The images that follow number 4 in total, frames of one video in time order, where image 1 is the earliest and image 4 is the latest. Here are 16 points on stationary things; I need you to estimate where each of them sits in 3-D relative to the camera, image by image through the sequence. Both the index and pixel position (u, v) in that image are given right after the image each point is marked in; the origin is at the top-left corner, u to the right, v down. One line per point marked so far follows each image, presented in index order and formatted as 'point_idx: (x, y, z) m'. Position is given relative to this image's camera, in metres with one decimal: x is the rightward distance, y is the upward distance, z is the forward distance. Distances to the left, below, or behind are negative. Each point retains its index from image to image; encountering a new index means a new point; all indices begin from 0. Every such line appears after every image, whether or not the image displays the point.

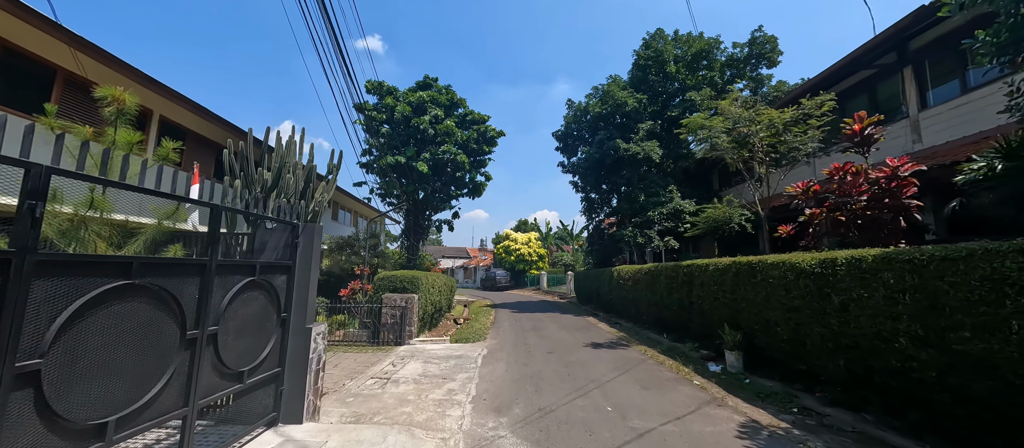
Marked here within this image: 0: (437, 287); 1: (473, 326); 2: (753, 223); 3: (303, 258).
0: (-2.6, -2.3, +12.8) m
1: (-1.4, -3.7, +12.7) m
2: (+7.6, 0.0, +11.1) m
3: (-2.6, -0.4, +4.4) m
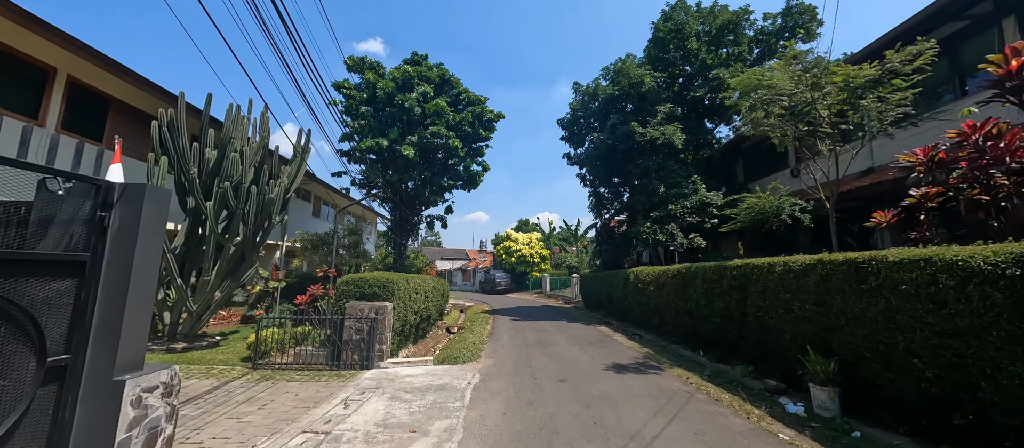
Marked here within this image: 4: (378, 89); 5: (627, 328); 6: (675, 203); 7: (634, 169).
0: (-2.6, -2.0, +10.7) m
1: (-1.4, -3.5, +10.7) m
2: (+7.6, +0.3, +9.1) m
3: (-2.6, -0.2, +2.4) m
4: (-4.7, +4.8, +12.7) m
5: (+4.1, -3.8, +13.0) m
6: (+6.2, +0.8, +13.7) m
7: (+5.2, +2.3, +15.3) m
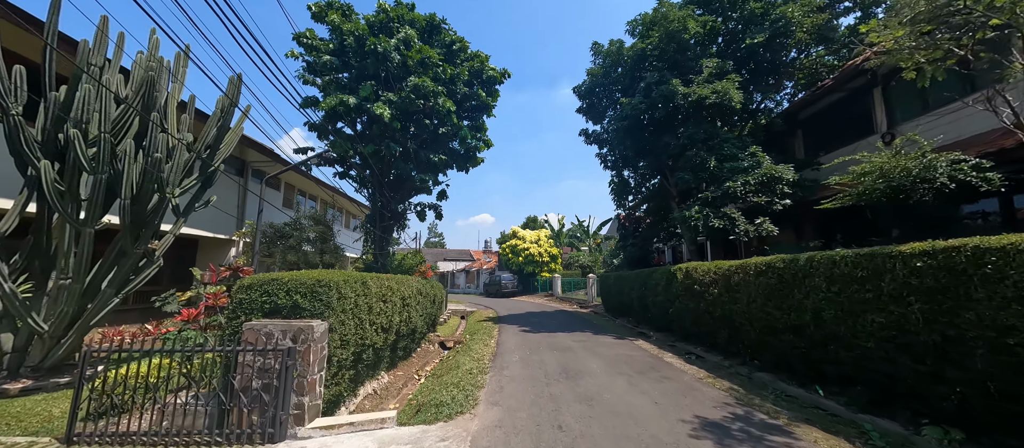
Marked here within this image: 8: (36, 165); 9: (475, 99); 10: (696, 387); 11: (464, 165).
0: (-2.3, -1.6, +7.7) m
1: (-1.1, -3.0, +7.7) m
2: (+7.8, +0.8, +5.9) m
3: (-2.4, +0.3, -0.6) m
4: (-4.5, +5.2, +9.8) m
5: (+4.5, -3.3, +9.9) m
6: (+6.5, +1.3, +10.5) m
7: (+5.5, +2.8, +12.2) m
8: (-6.7, +0.8, +5.1) m
9: (-1.2, +3.9, +11.4) m
10: (+3.0, -2.7, +5.9) m
11: (-1.6, +1.9, +11.9) m
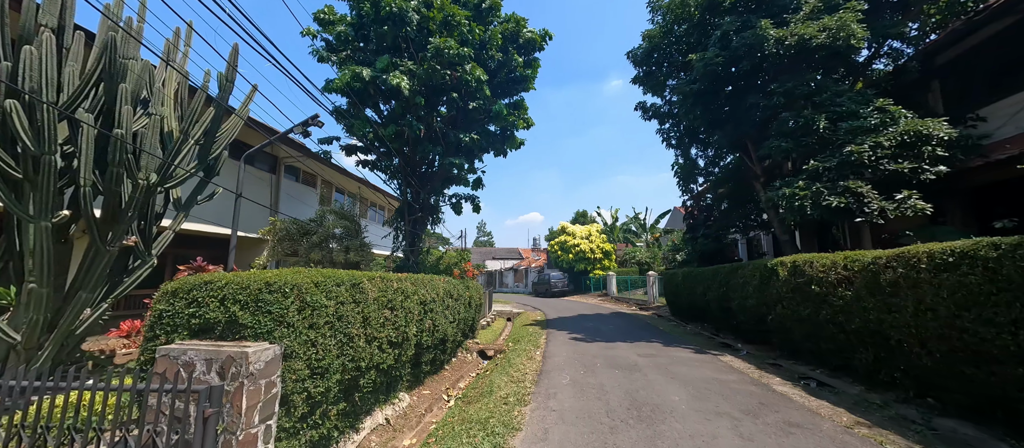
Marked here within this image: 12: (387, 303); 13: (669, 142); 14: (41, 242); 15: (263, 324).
0: (-1.5, -1.4, +6.3) m
1: (-0.3, -2.8, +6.1) m
2: (+8.2, +1.3, +3.1) m
3: (-2.8, +0.5, -2.0) m
4: (-3.6, +5.3, +8.6) m
5: (+5.5, -2.9, +7.5) m
6: (+7.5, +1.8, +7.9) m
7: (+6.7, +3.3, +9.6) m
8: (-6.3, +0.9, +4.2) m
9: (-0.1, +4.2, +9.8) m
10: (+3.5, -2.3, +3.8) m
11: (-0.3, +2.2, +10.3) m
12: (-1.7, -1.1, +4.8) m
13: (+6.1, +3.1, +13.8) m
14: (-6.1, -0.3, +4.7) m
15: (-2.0, -0.8, +2.9) m
